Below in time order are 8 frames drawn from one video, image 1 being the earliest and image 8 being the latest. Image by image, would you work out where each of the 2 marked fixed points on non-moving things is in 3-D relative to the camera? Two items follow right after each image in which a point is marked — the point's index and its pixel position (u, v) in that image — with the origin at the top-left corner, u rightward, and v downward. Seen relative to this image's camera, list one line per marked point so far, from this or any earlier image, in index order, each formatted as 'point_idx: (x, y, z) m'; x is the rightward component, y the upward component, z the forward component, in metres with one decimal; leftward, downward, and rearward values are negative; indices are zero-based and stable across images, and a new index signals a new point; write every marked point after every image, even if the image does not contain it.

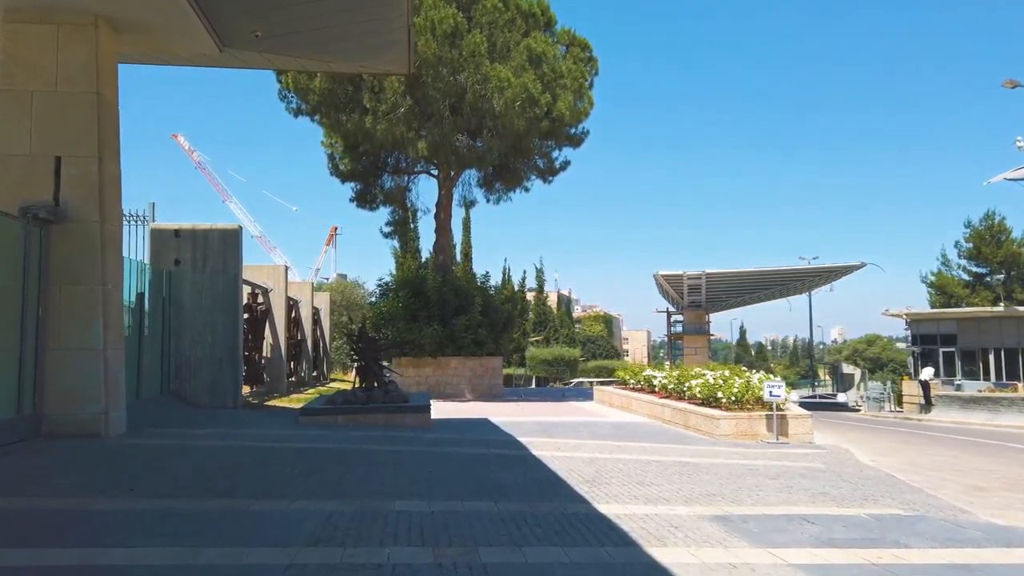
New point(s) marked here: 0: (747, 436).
0: (+5.2, -3.3, +16.7) m
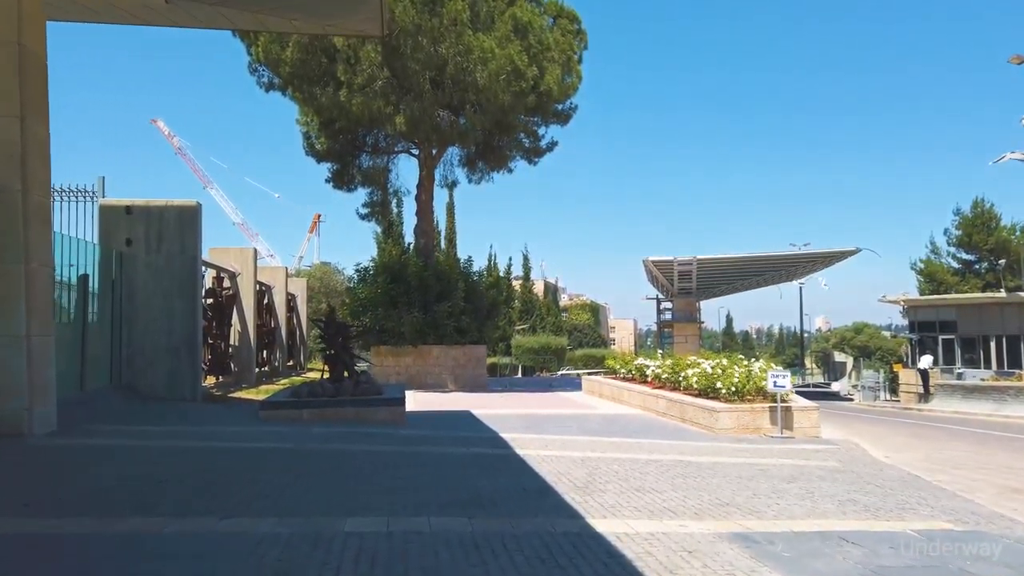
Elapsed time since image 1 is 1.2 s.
0: (+4.8, -2.9, +15.4) m
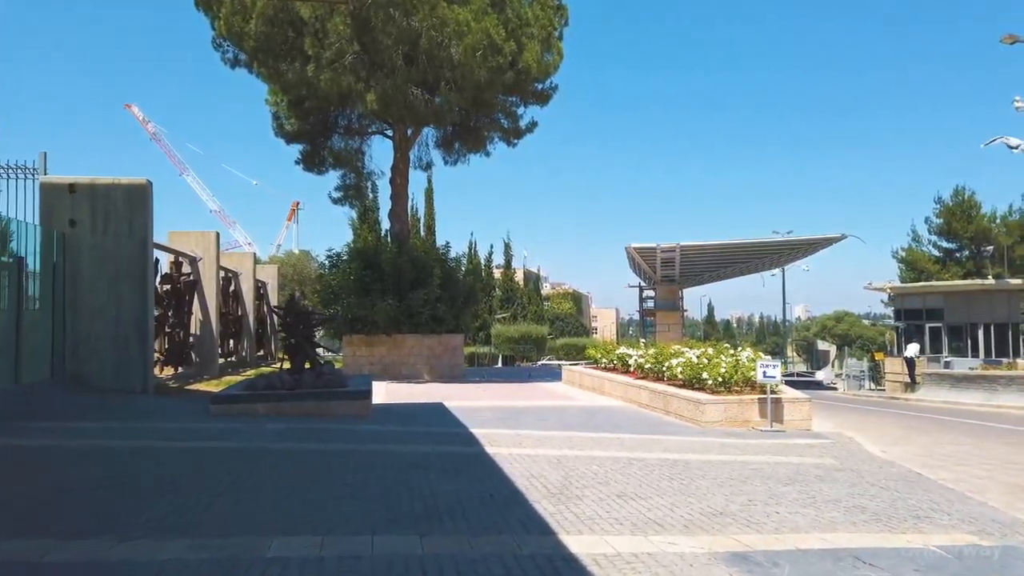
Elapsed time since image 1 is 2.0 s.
0: (+4.3, -2.6, +14.5) m
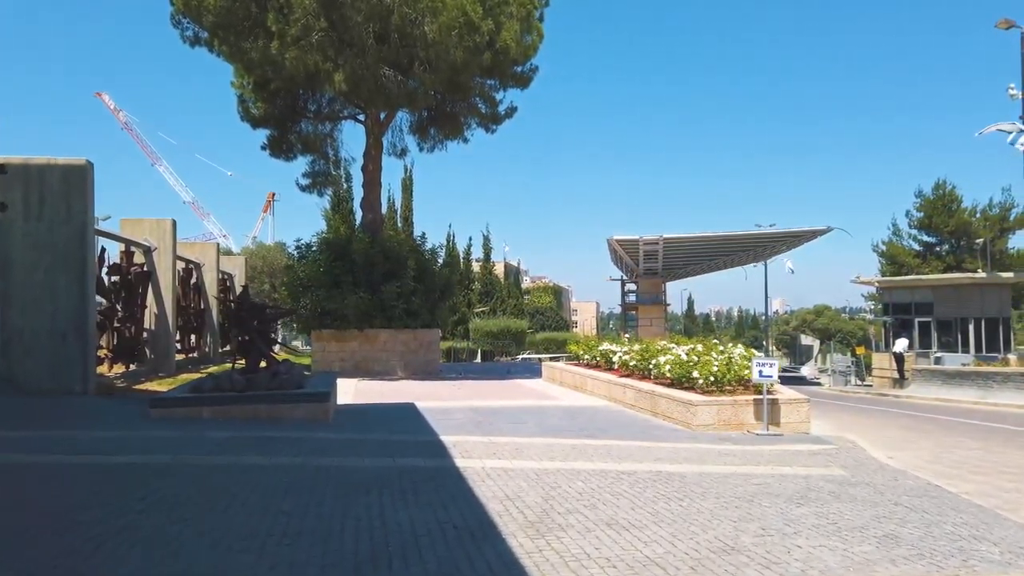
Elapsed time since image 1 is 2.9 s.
0: (+3.9, -2.5, +13.4) m
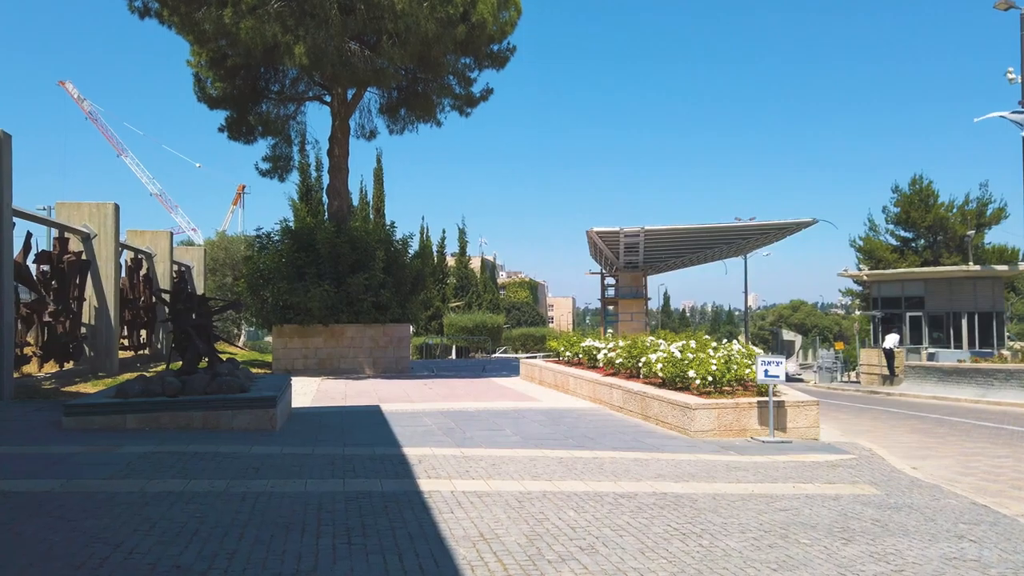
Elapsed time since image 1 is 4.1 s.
0: (+3.5, -2.3, +12.0) m
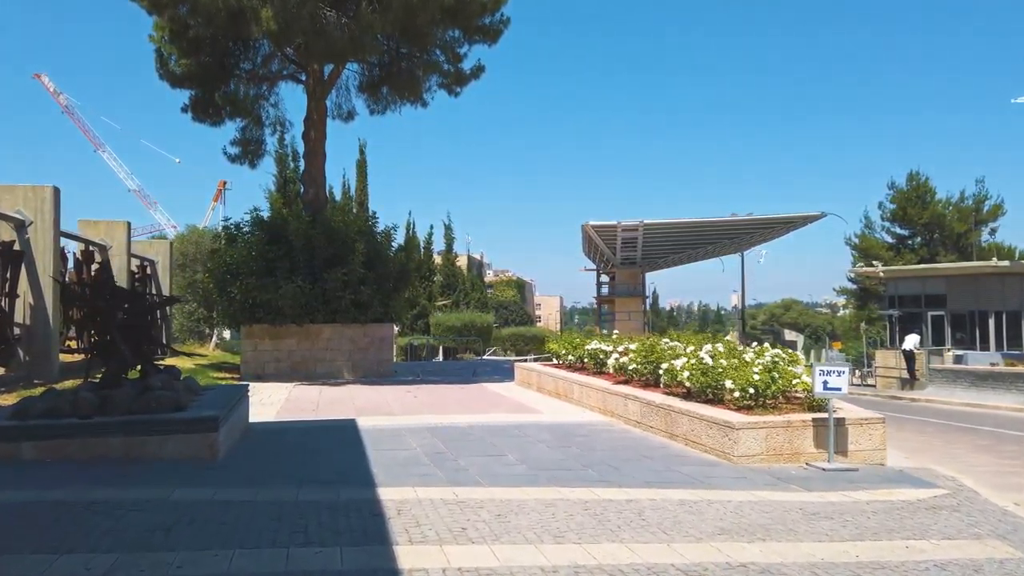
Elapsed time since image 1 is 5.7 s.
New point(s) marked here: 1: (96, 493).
0: (+3.5, -2.2, +9.8) m
1: (-3.6, -1.8, +6.5) m
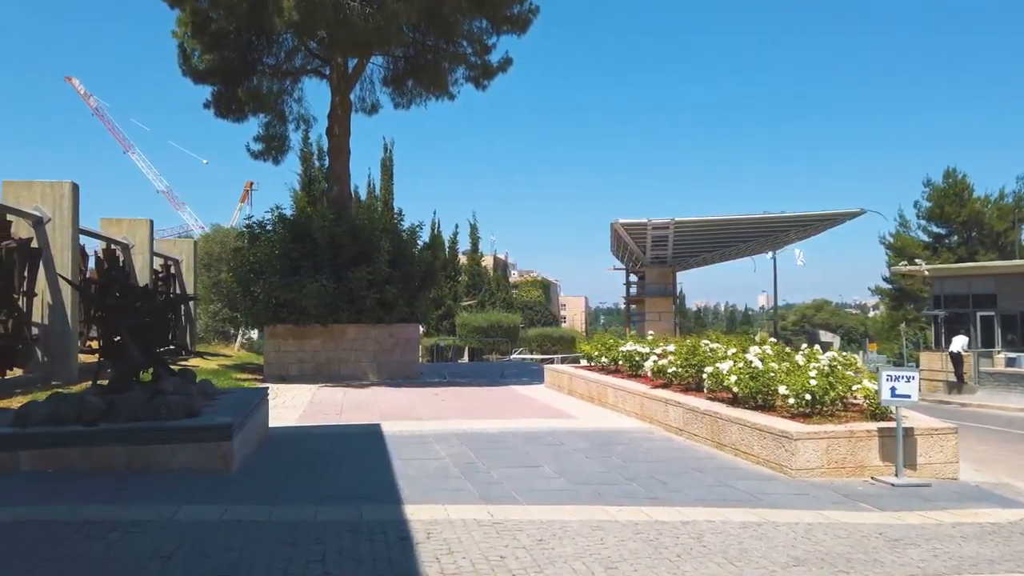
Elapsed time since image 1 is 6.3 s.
0: (+4.0, -2.2, +9.0) m
1: (-3.2, -1.8, +5.9) m
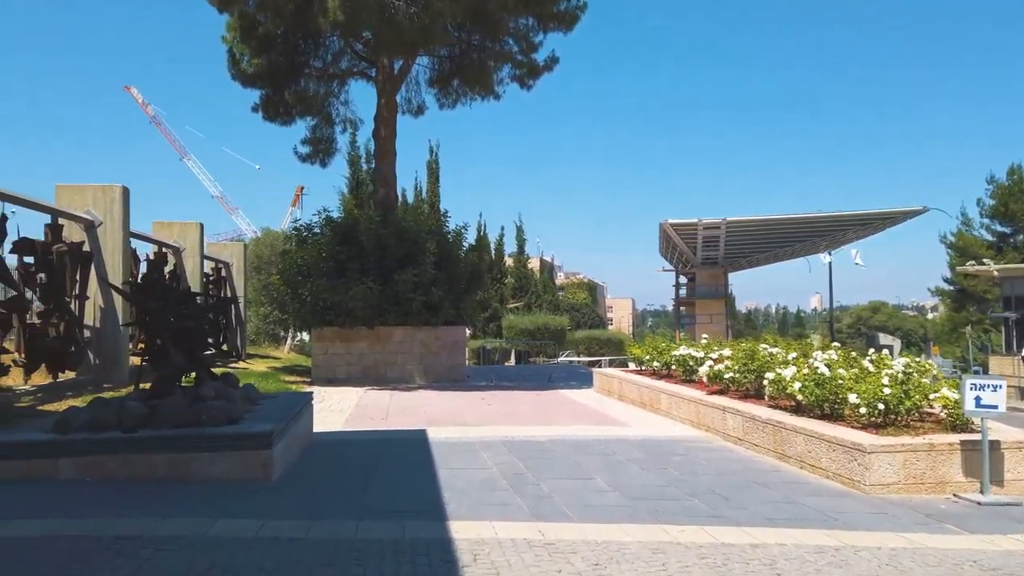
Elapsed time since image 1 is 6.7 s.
0: (+4.5, -2.2, +8.3) m
1: (-2.9, -1.8, +5.6) m
